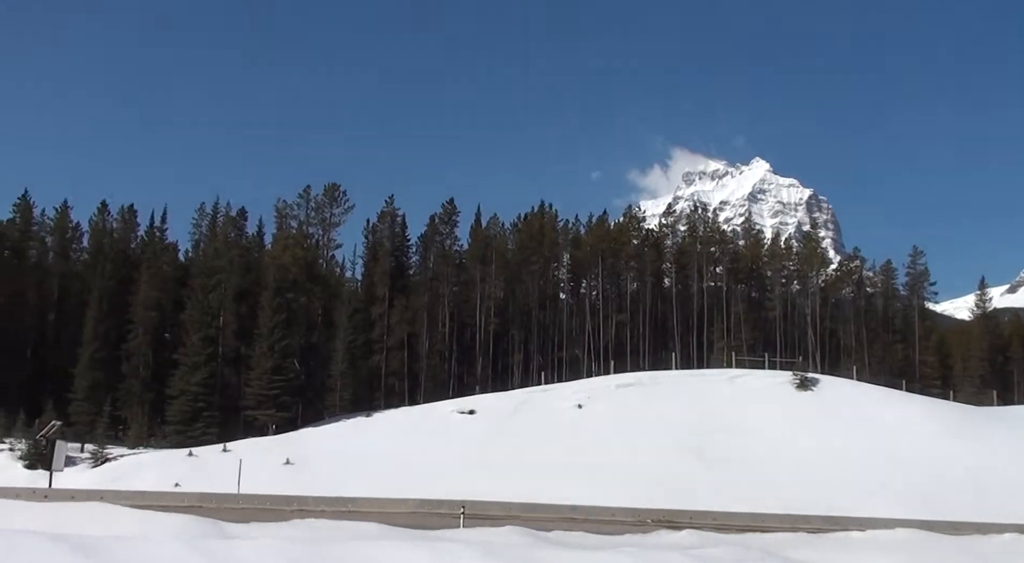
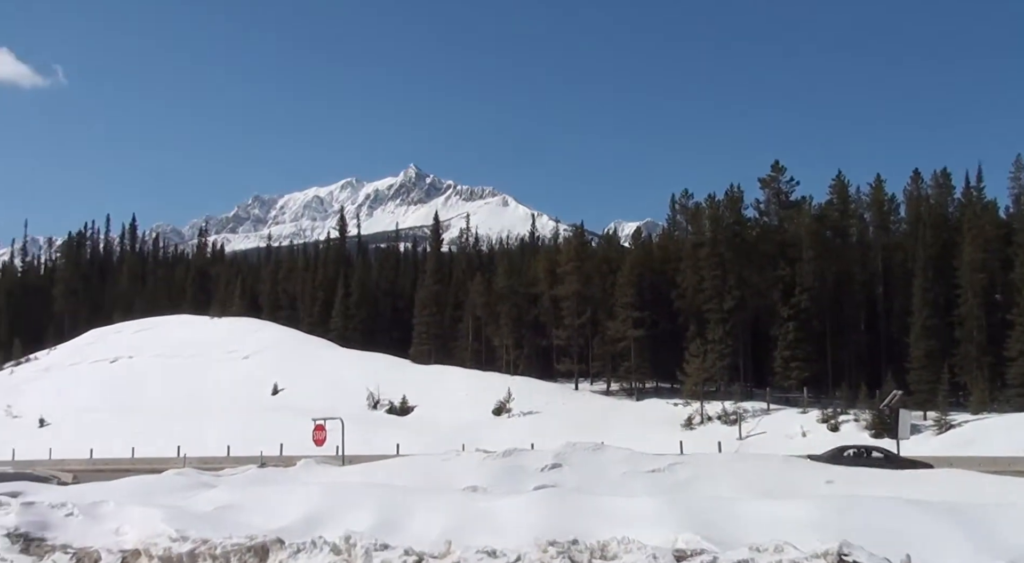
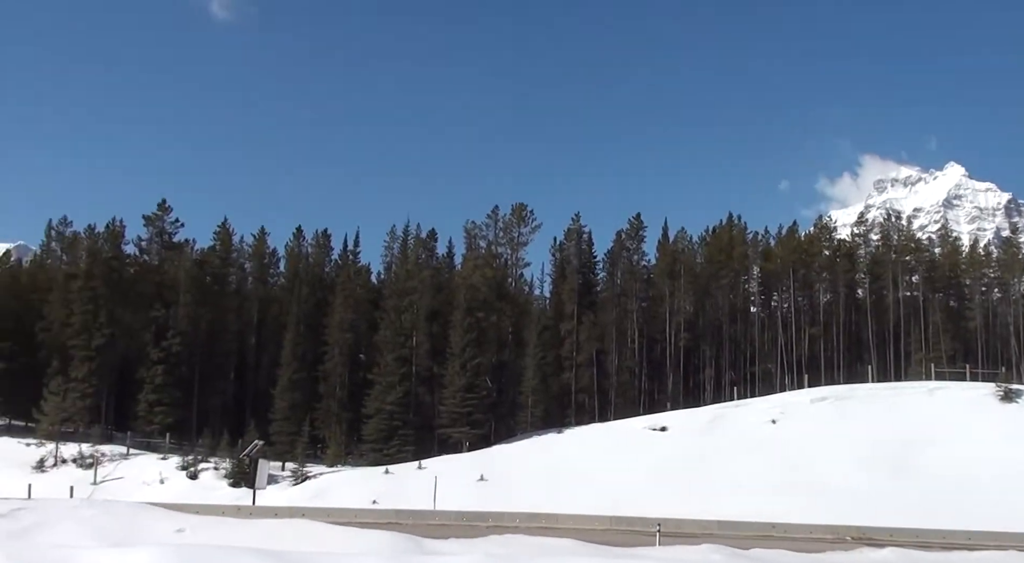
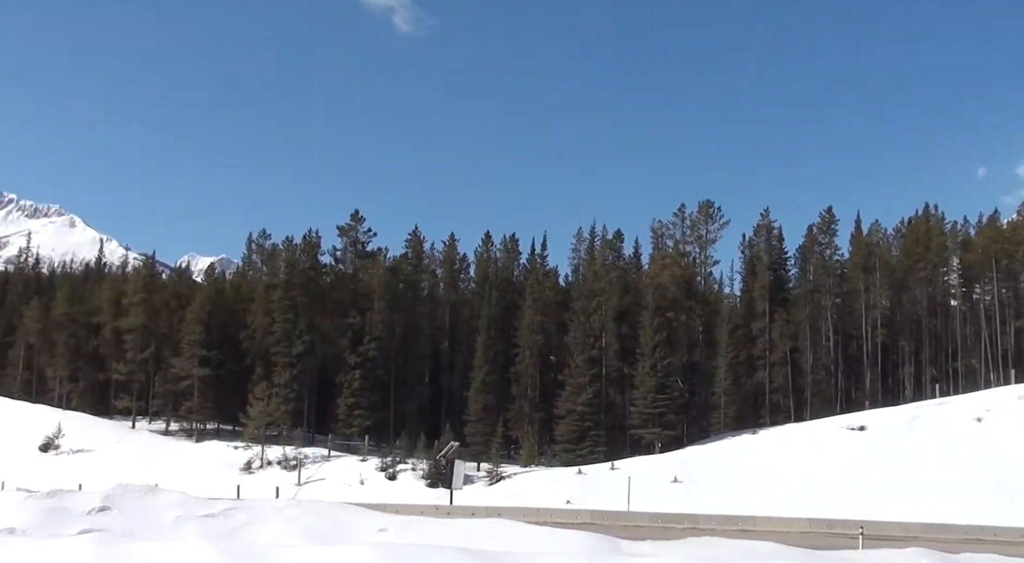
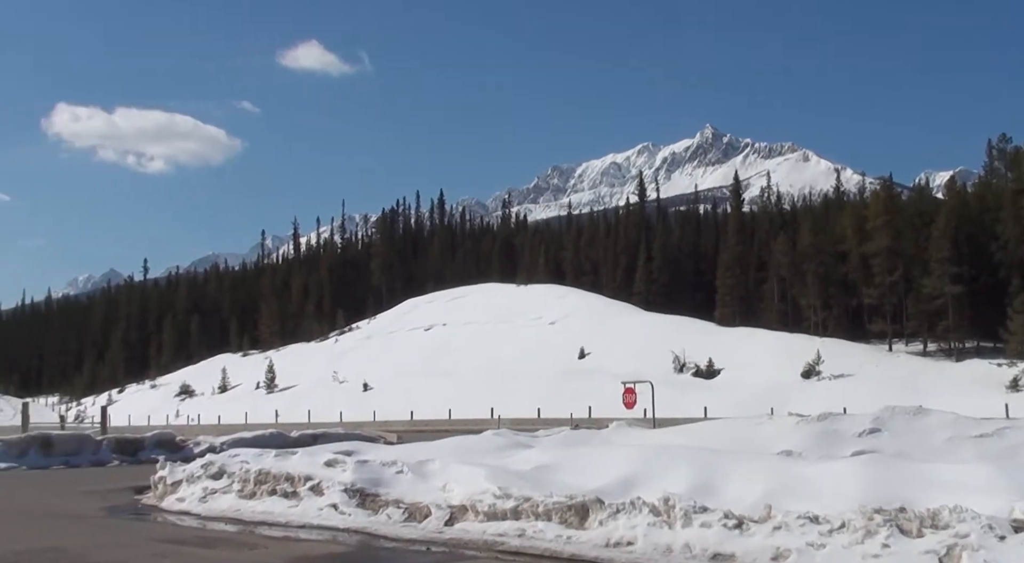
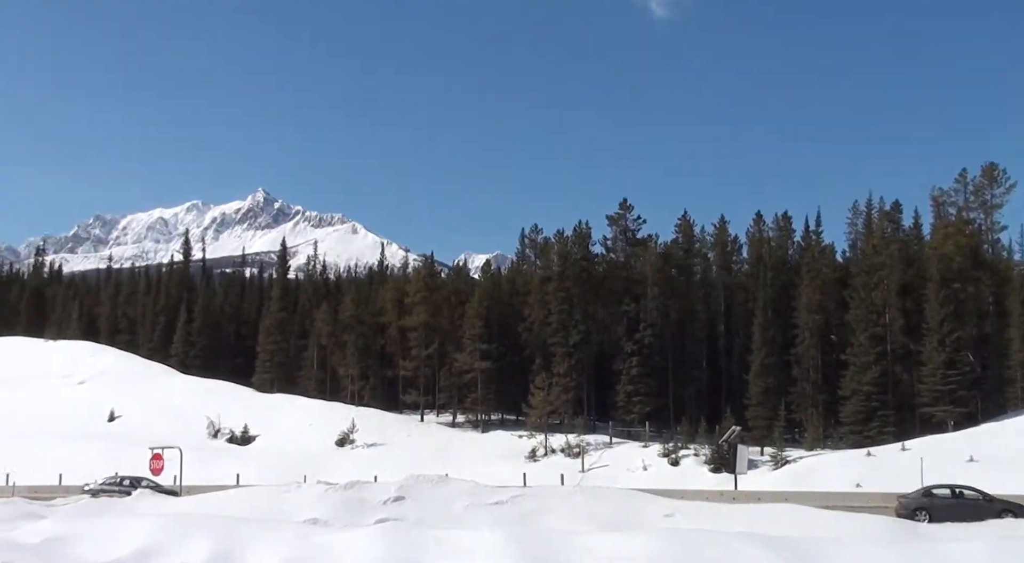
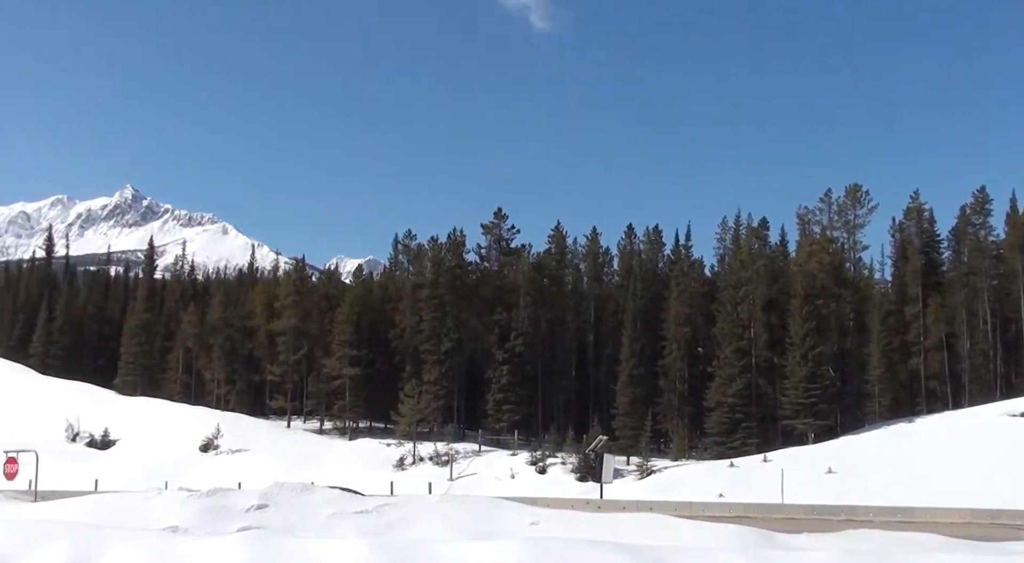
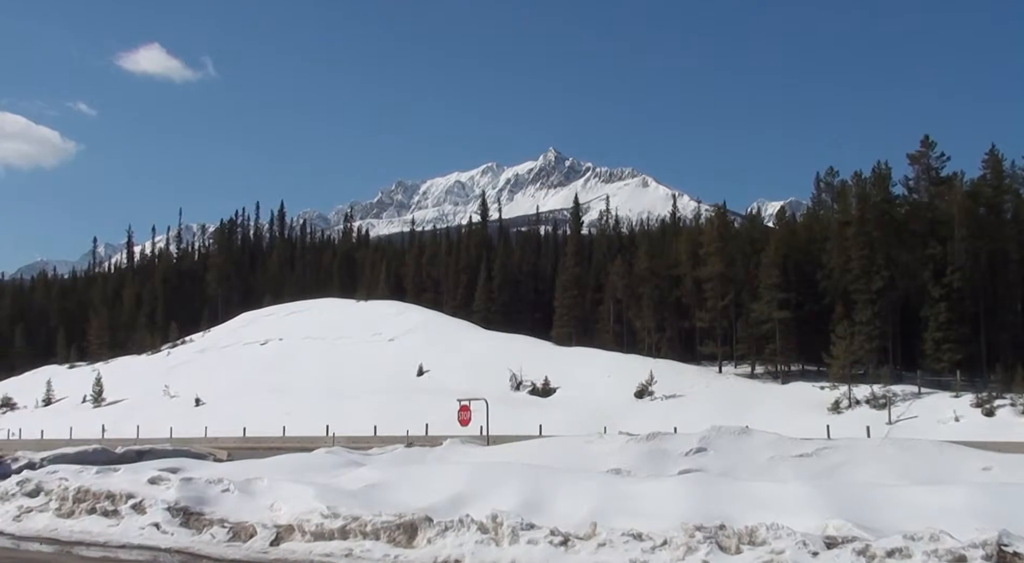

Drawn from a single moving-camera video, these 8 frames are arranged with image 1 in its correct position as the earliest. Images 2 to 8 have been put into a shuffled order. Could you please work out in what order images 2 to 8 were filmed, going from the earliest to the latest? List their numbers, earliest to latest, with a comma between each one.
3, 4, 7, 6, 2, 8, 5
